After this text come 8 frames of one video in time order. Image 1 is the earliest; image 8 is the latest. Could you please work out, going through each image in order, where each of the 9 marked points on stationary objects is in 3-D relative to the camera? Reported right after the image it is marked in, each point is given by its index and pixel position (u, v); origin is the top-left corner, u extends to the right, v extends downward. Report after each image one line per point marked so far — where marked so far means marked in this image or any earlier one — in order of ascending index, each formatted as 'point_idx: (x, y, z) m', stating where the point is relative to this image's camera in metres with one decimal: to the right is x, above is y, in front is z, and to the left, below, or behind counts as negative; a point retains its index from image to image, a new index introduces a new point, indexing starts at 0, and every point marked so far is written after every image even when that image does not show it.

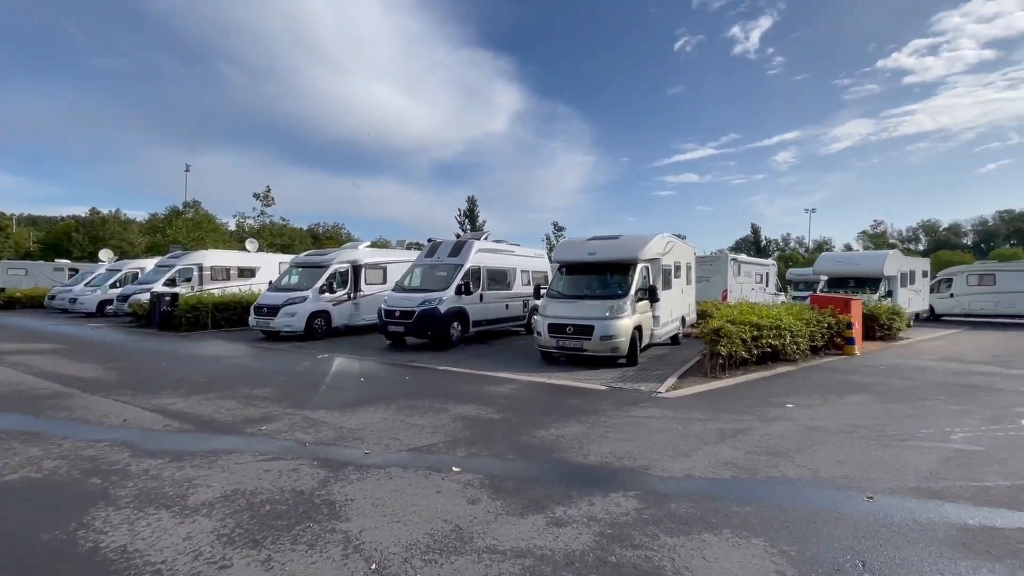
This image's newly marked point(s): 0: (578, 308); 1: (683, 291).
0: (+1.8, -0.5, +12.9) m
1: (+6.2, -0.2, +17.4) m
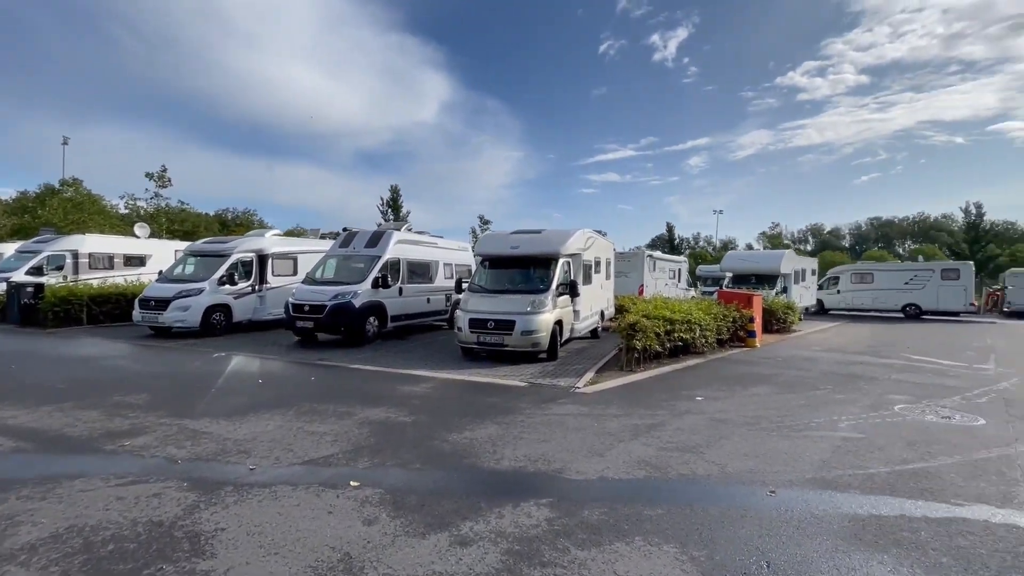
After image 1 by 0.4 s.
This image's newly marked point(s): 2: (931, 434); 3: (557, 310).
0: (-0.3, -0.4, +12.7) m
1: (+3.4, 0.0, +17.7) m
2: (+5.7, -2.0, +6.5) m
3: (+1.2, -0.6, +13.0) m
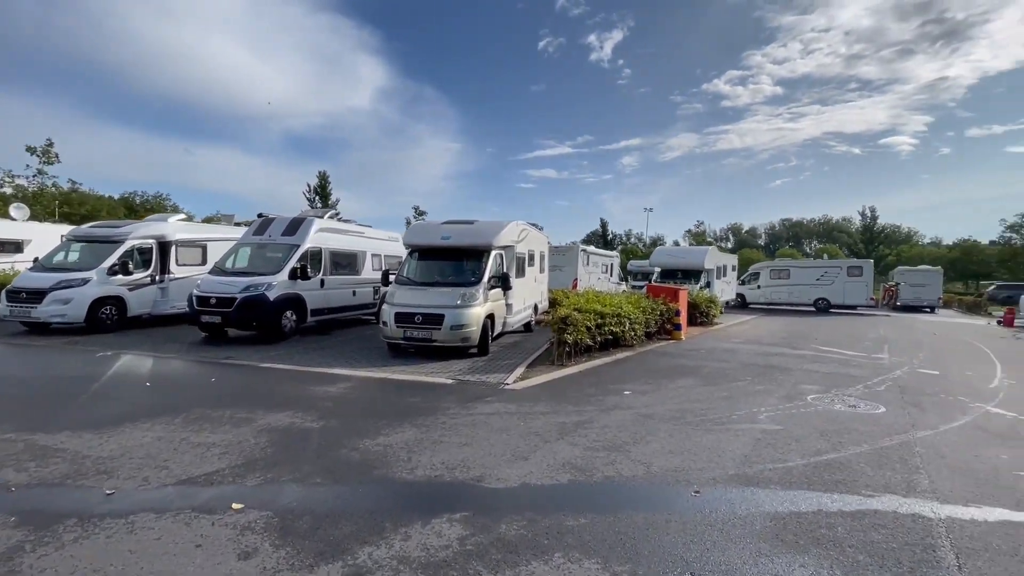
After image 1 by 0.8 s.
0: (-2.1, -0.2, +12.1) m
1: (+0.9, +0.3, +17.6) m
2: (+4.6, -1.9, +6.7) m
3: (-0.6, -0.4, +12.6) m
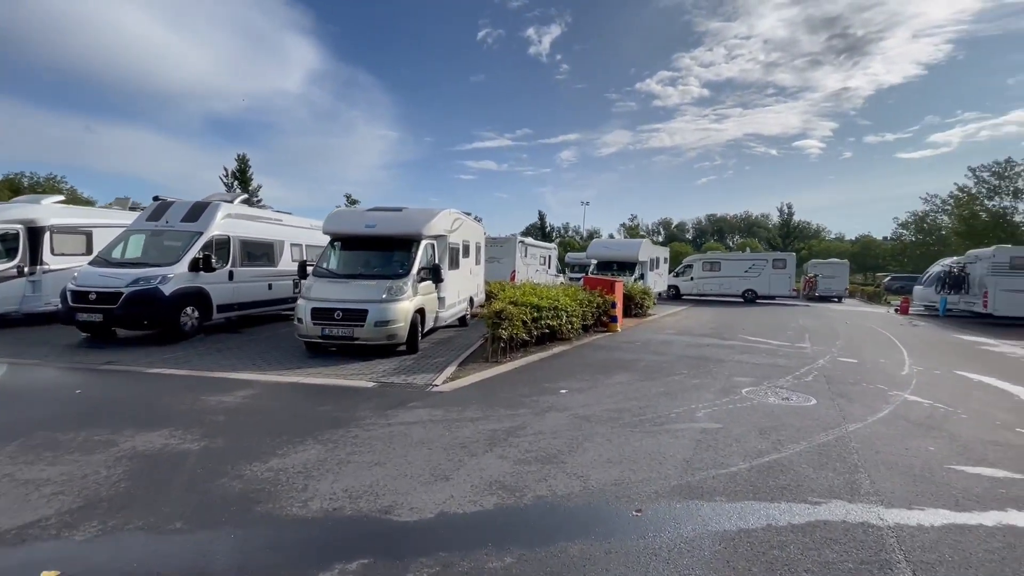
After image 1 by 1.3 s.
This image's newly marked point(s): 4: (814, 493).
0: (-3.7, 0.0, +11.0) m
1: (-1.4, +0.5, +16.8) m
2: (+3.7, -1.8, +6.6) m
3: (-2.3, -0.2, +11.7) m
4: (+2.7, -1.8, +4.3) m
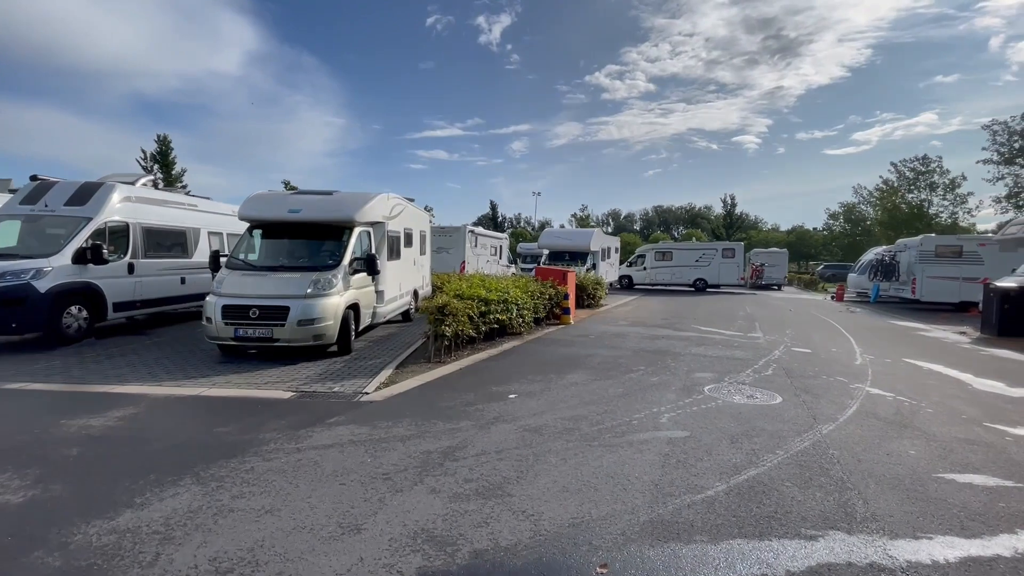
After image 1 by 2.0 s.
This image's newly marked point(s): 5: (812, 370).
0: (-4.9, +0.1, +9.6) m
1: (-3.2, +0.8, +15.6) m
2: (+2.9, -1.7, +6.0) m
3: (-3.5, -0.1, +10.4) m
4: (+2.2, -1.8, +3.6) m
5: (+5.7, -1.6, +9.1) m
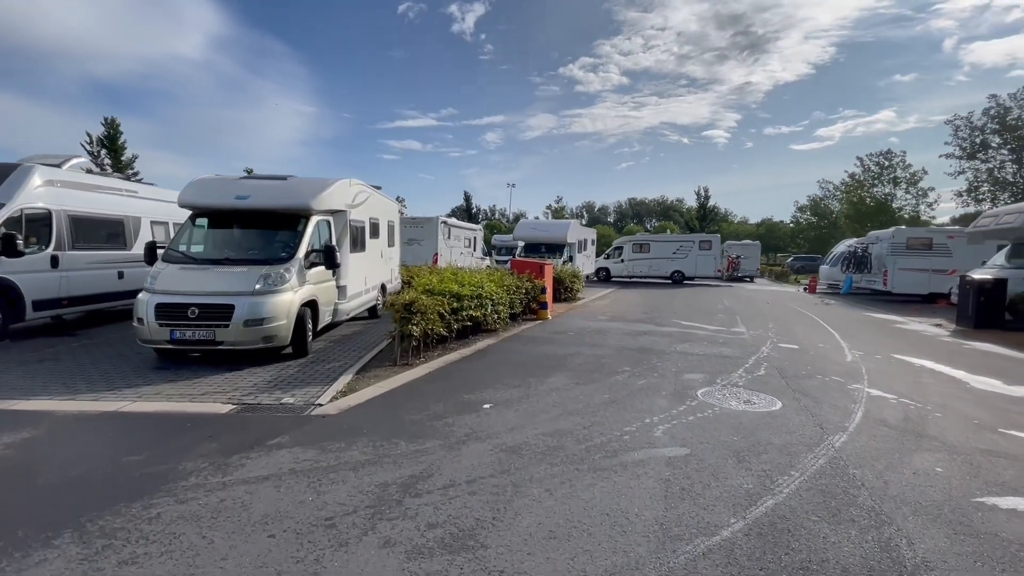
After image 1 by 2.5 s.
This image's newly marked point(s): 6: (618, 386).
0: (-5.4, +0.2, +8.5) m
1: (-4.0, +1.0, +14.6) m
2: (+2.6, -1.6, +5.3) m
3: (-4.0, 0.0, +9.4) m
4: (+2.1, -1.8, +2.9) m
5: (+5.3, -1.4, +8.6) m
6: (+1.6, -1.5, +7.3) m
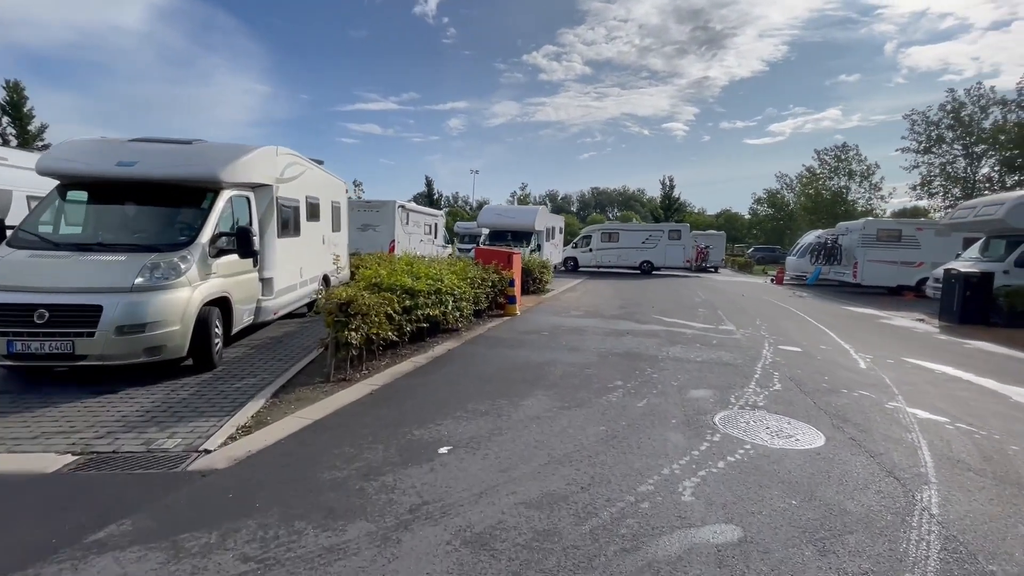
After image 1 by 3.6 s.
0: (-5.8, +0.3, +6.3) m
1: (-4.9, +1.2, +12.5) m
2: (+2.4, -1.6, +3.8) m
3: (-4.6, +0.1, +7.4) m
4: (+2.0, -1.8, +1.4) m
5: (+4.7, -1.4, +7.3) m
6: (+1.2, -1.5, +5.7) m
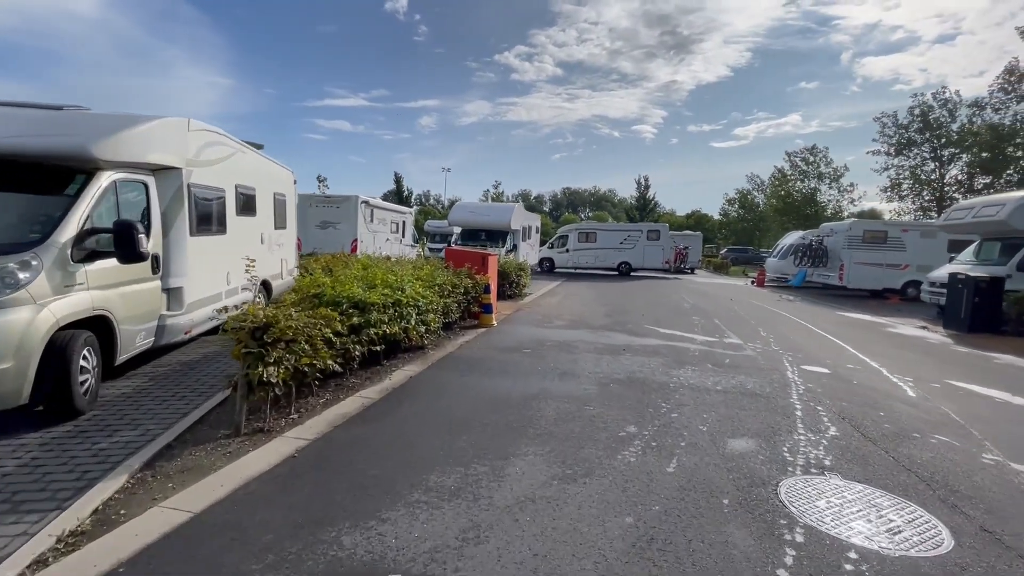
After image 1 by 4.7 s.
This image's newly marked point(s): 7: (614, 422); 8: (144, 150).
0: (-6.0, +0.1, +4.3) m
1: (-5.4, +1.0, +10.5) m
2: (+2.3, -1.8, +2.2) m
3: (-4.8, -0.1, +5.4) m
4: (+2.1, -2.0, -0.2) m
5: (+4.5, -1.6, +5.8) m
6: (+1.1, -1.7, +4.0) m
7: (+1.2, -1.5, +5.4) m
8: (-4.9, +1.9, +6.4) m
